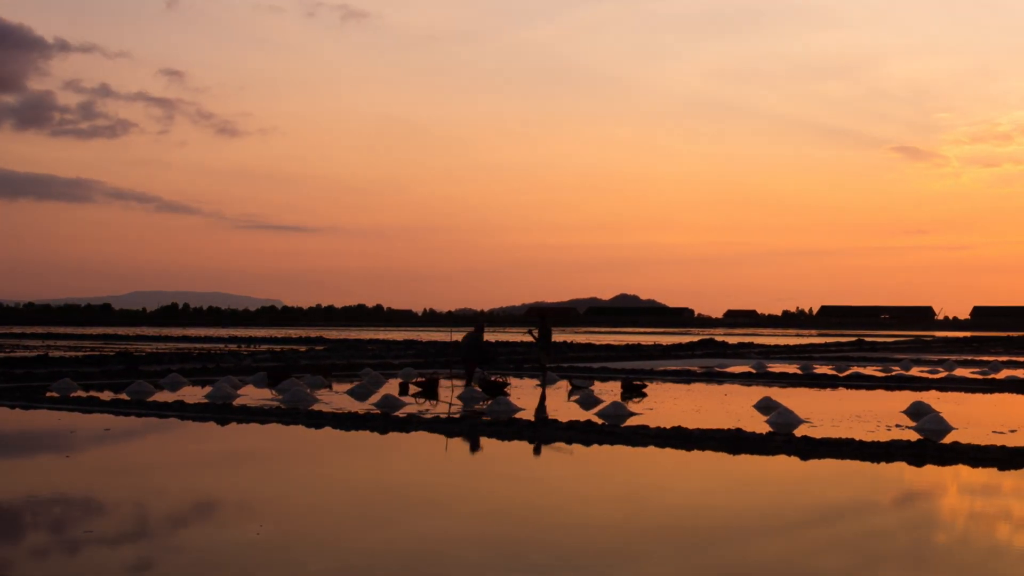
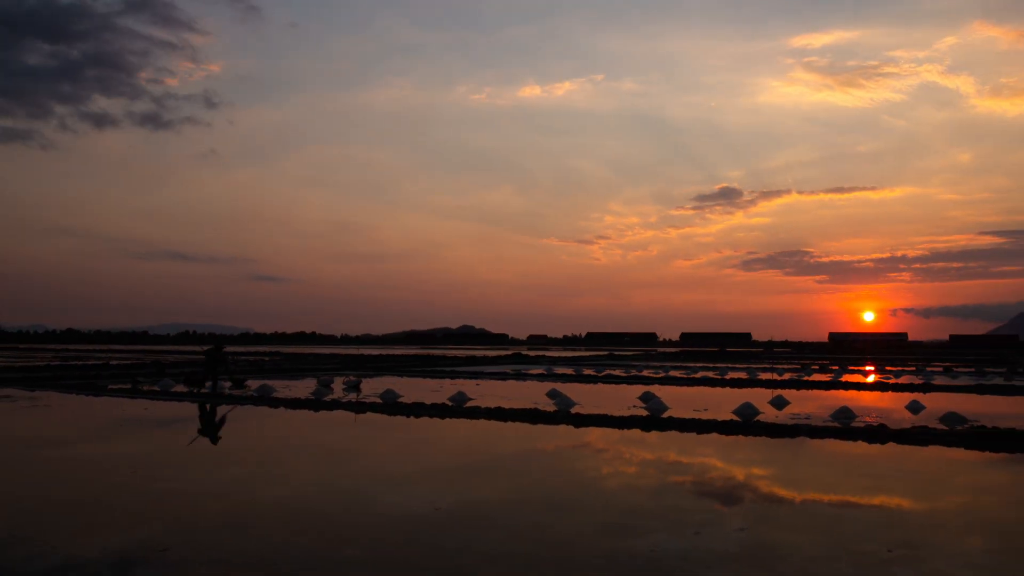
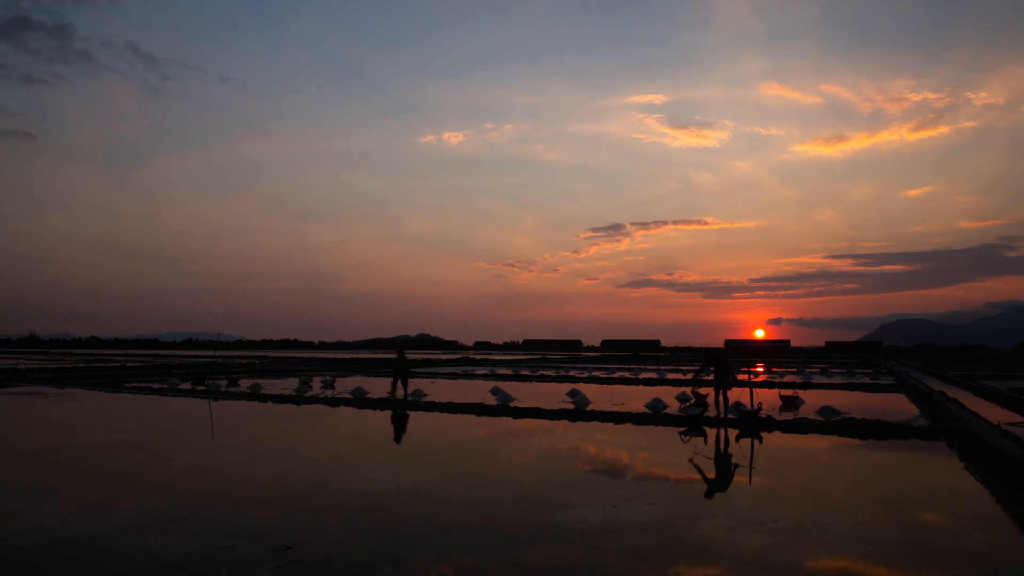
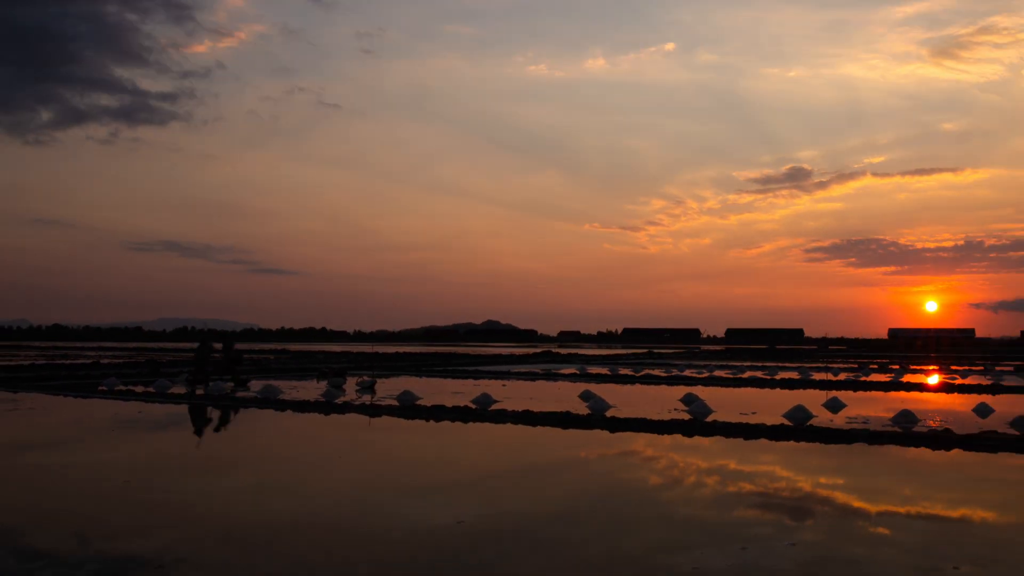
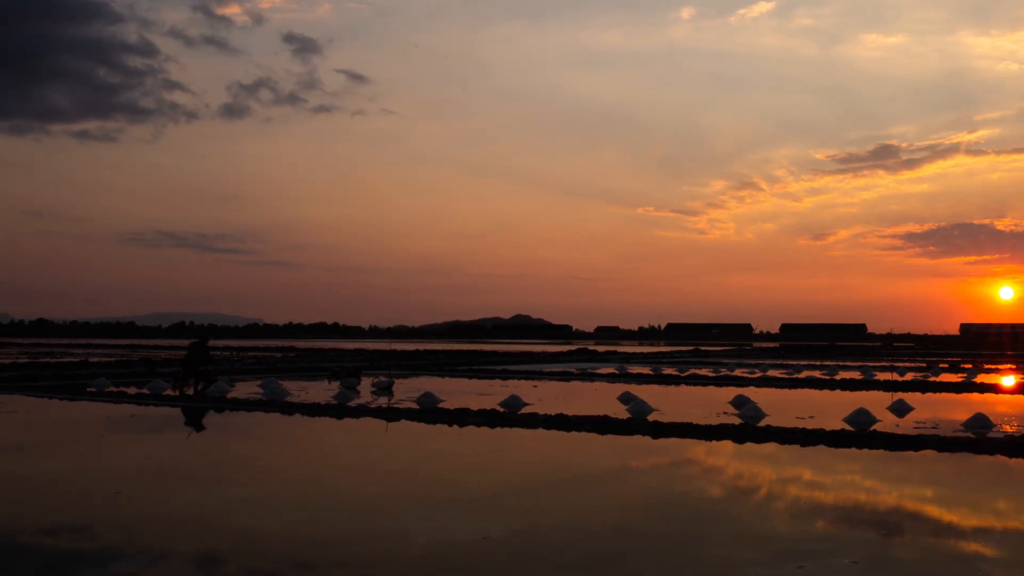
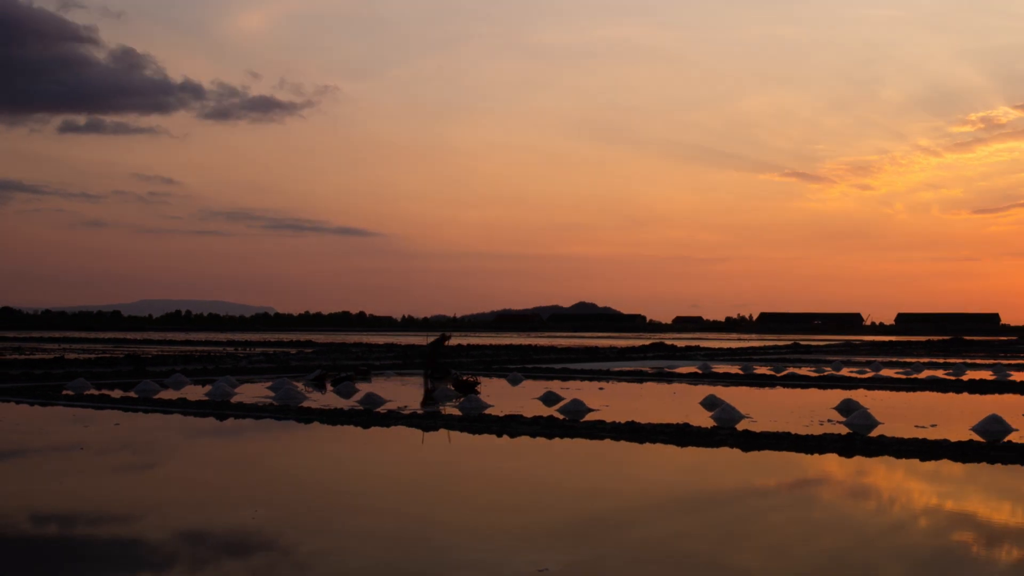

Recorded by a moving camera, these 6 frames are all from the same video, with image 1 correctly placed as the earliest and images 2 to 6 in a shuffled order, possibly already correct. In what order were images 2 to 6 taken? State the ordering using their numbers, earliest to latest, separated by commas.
6, 5, 4, 2, 3
